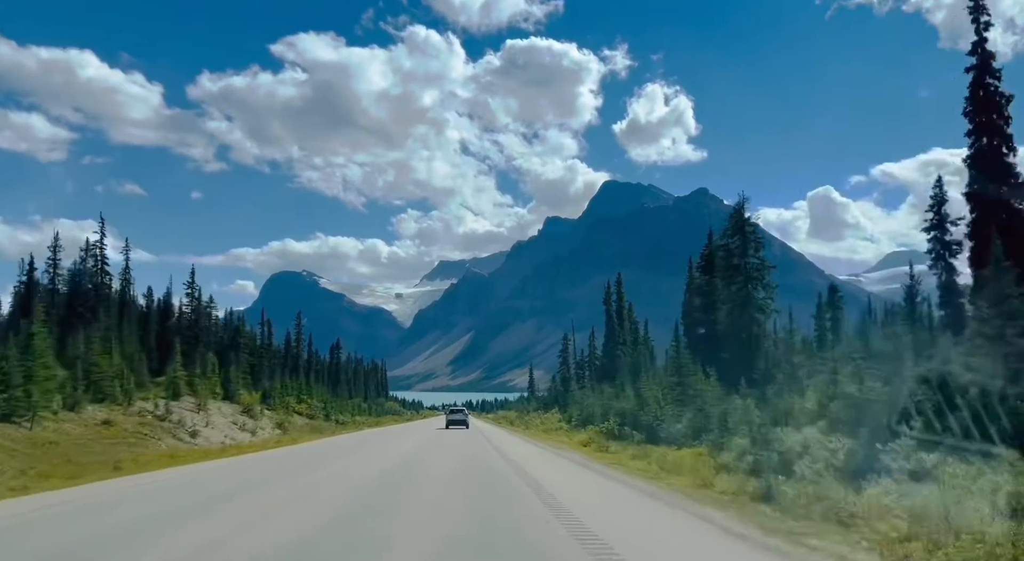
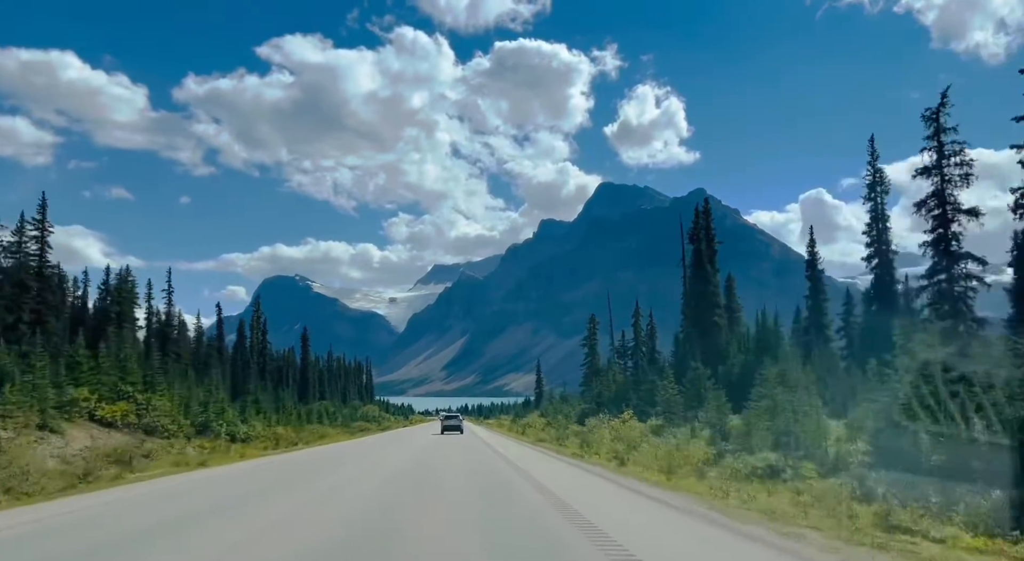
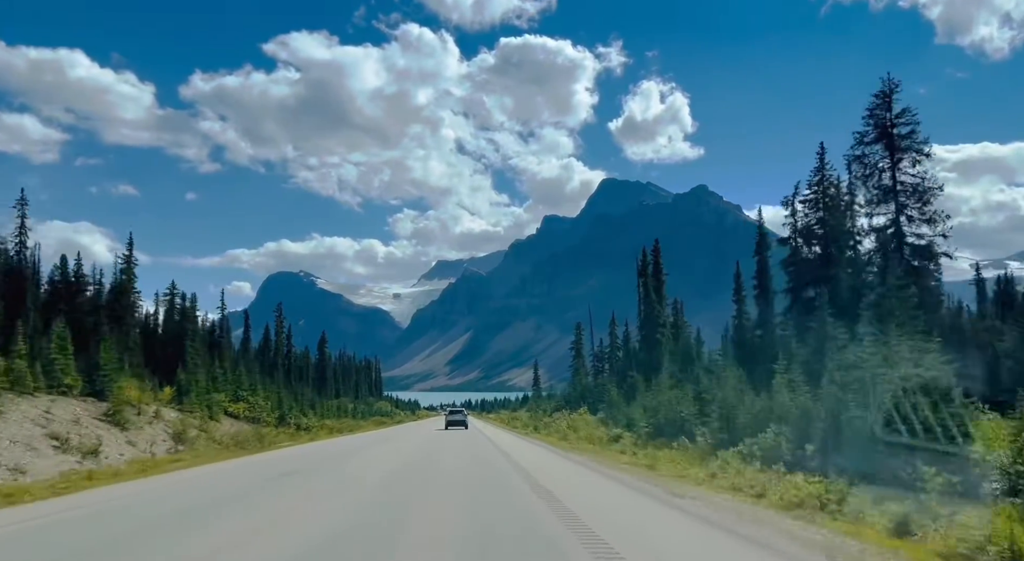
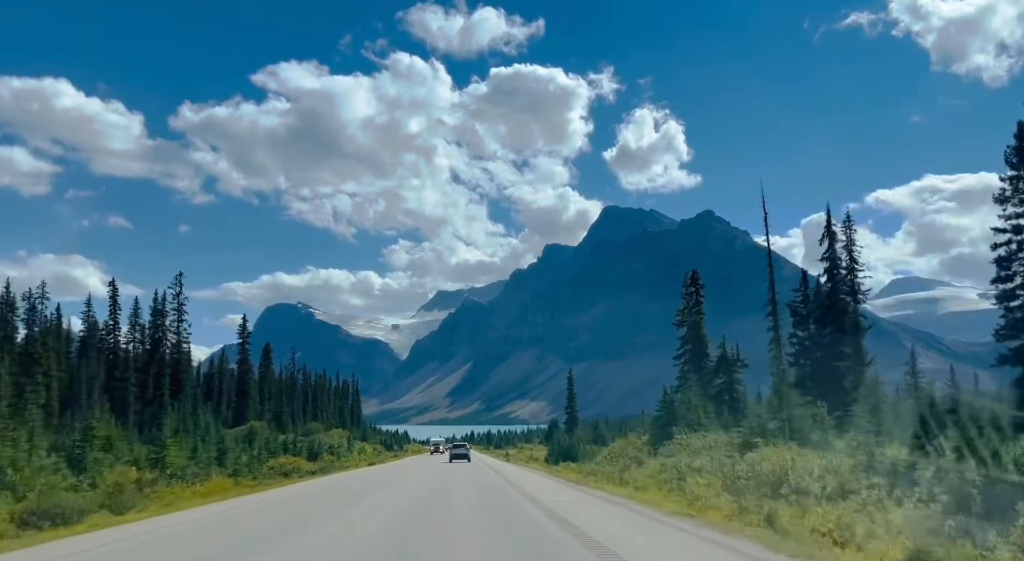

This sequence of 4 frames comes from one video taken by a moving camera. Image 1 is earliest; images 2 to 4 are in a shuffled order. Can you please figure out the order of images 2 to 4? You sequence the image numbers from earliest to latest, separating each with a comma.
3, 2, 4
